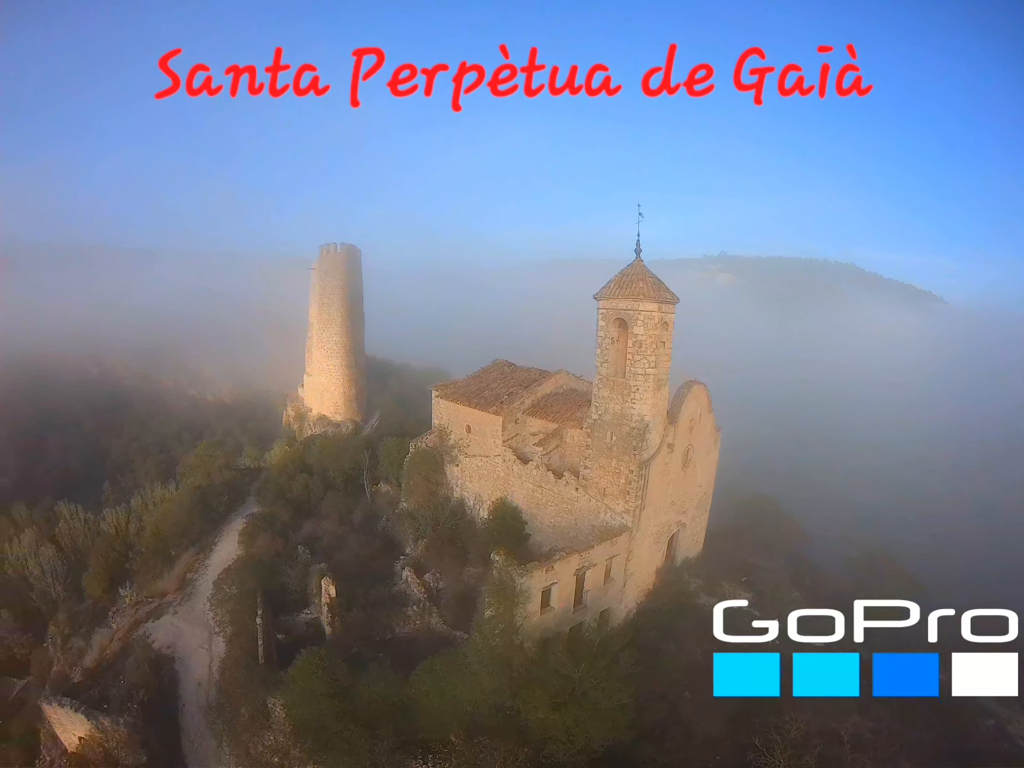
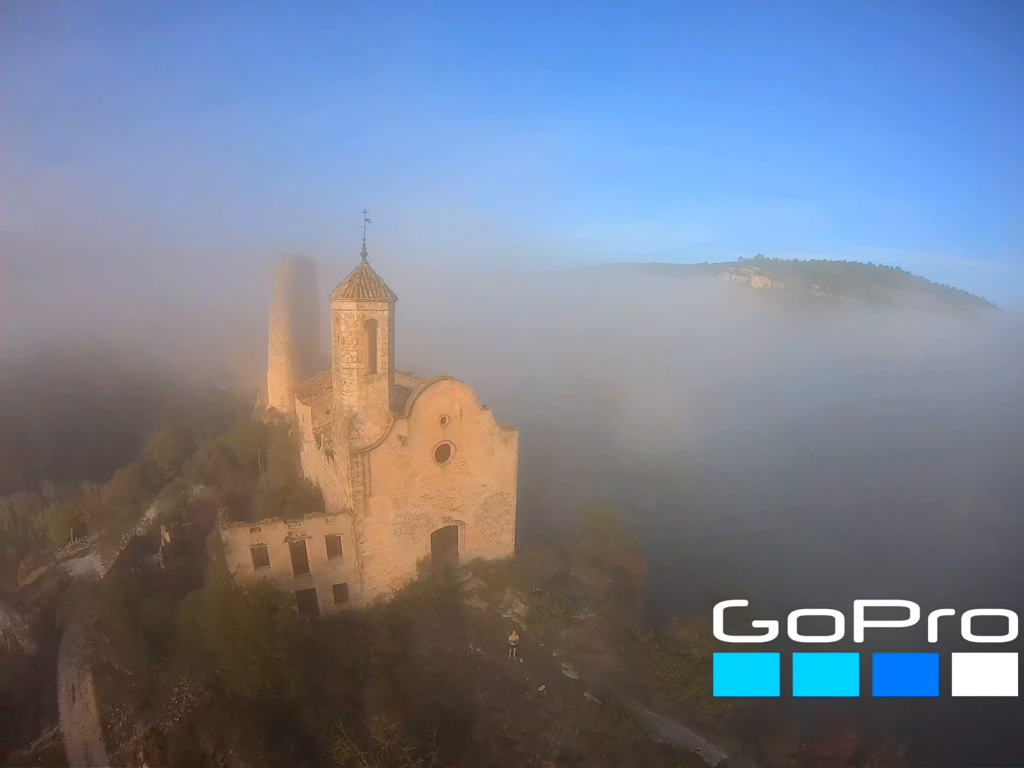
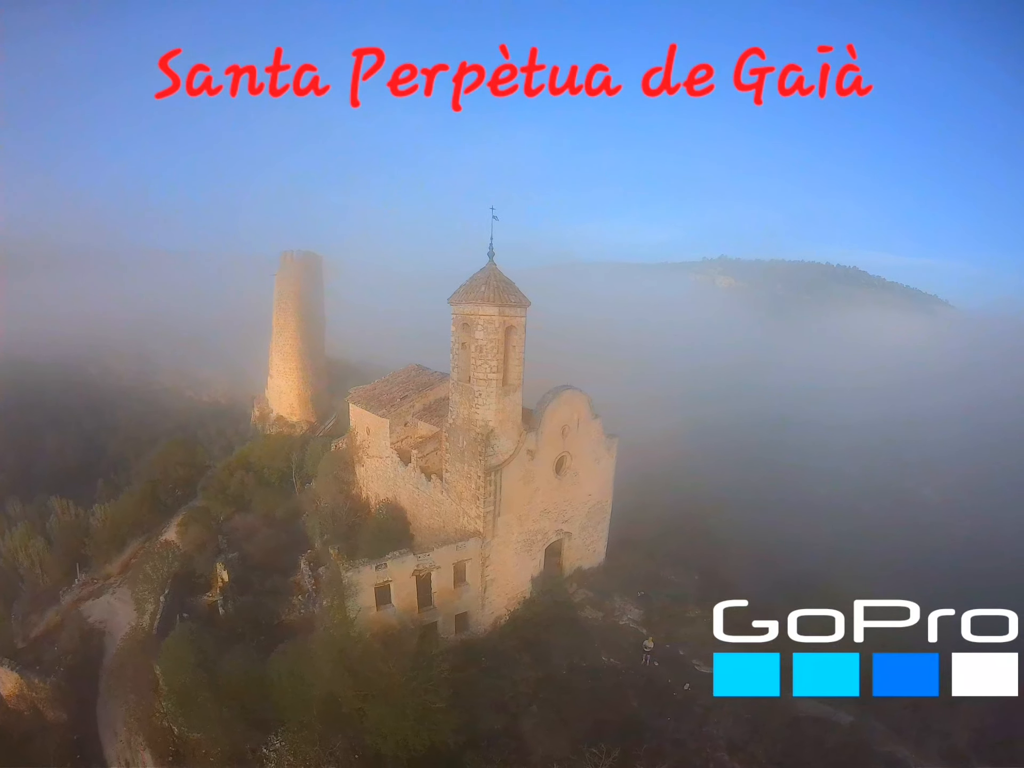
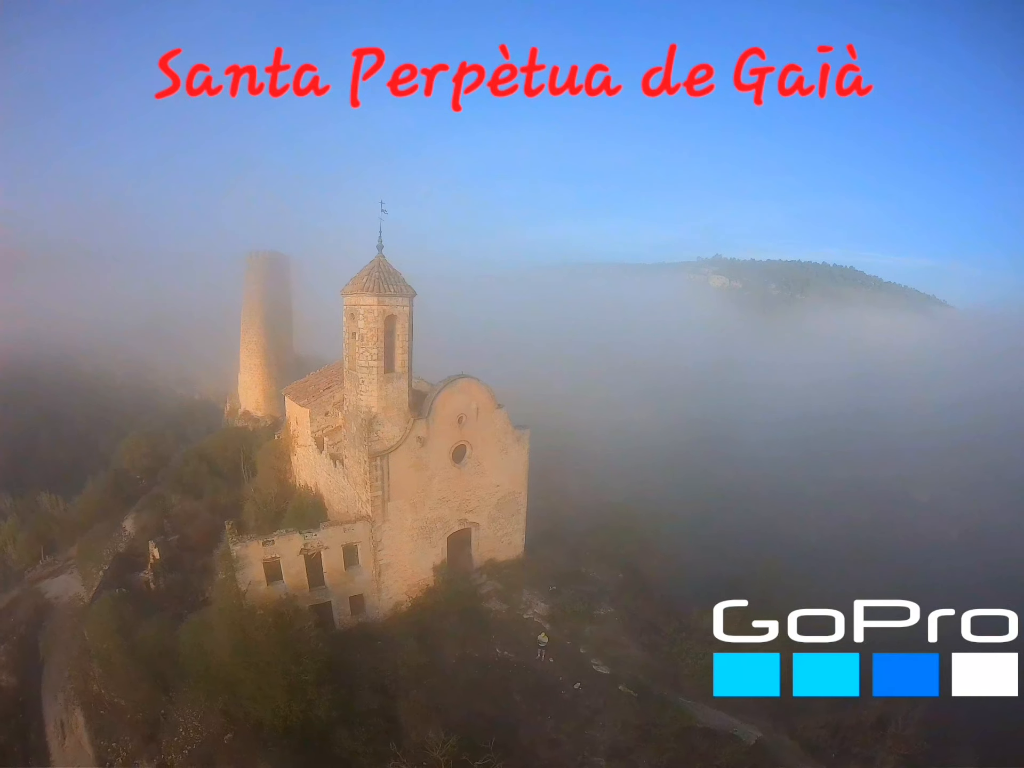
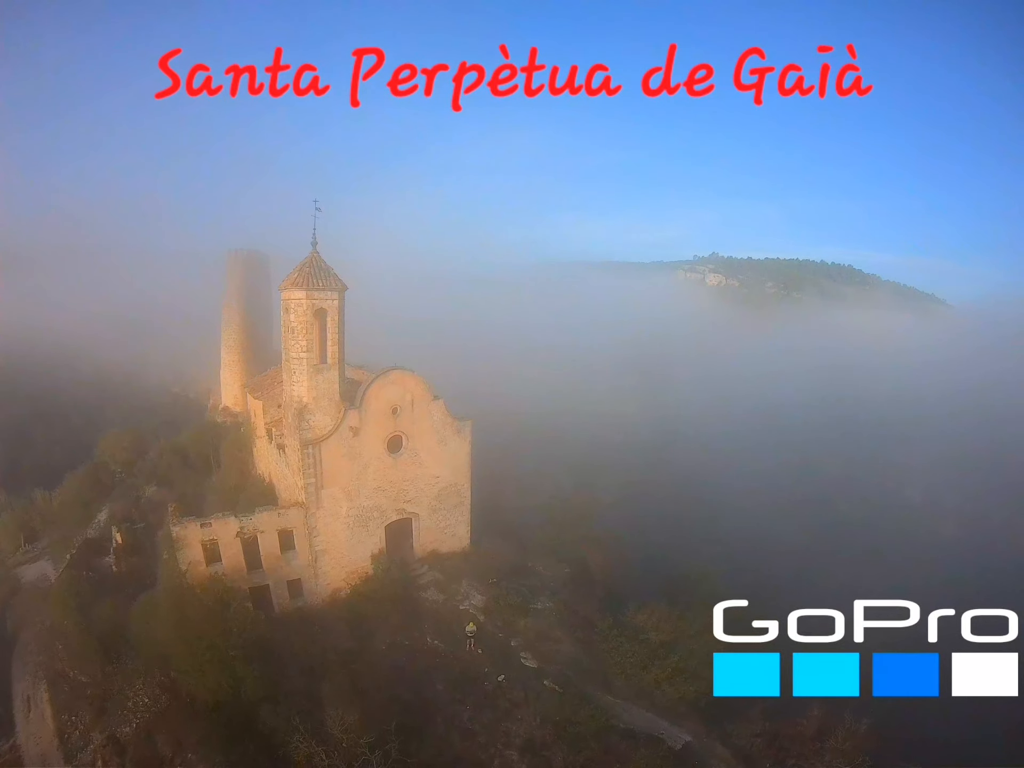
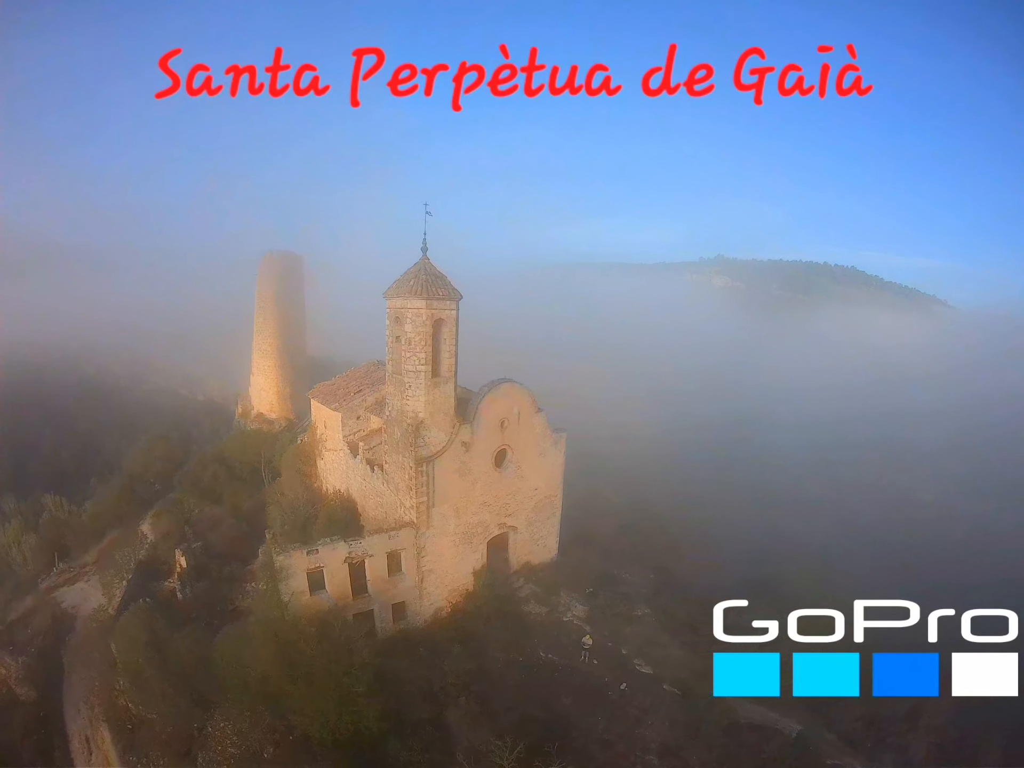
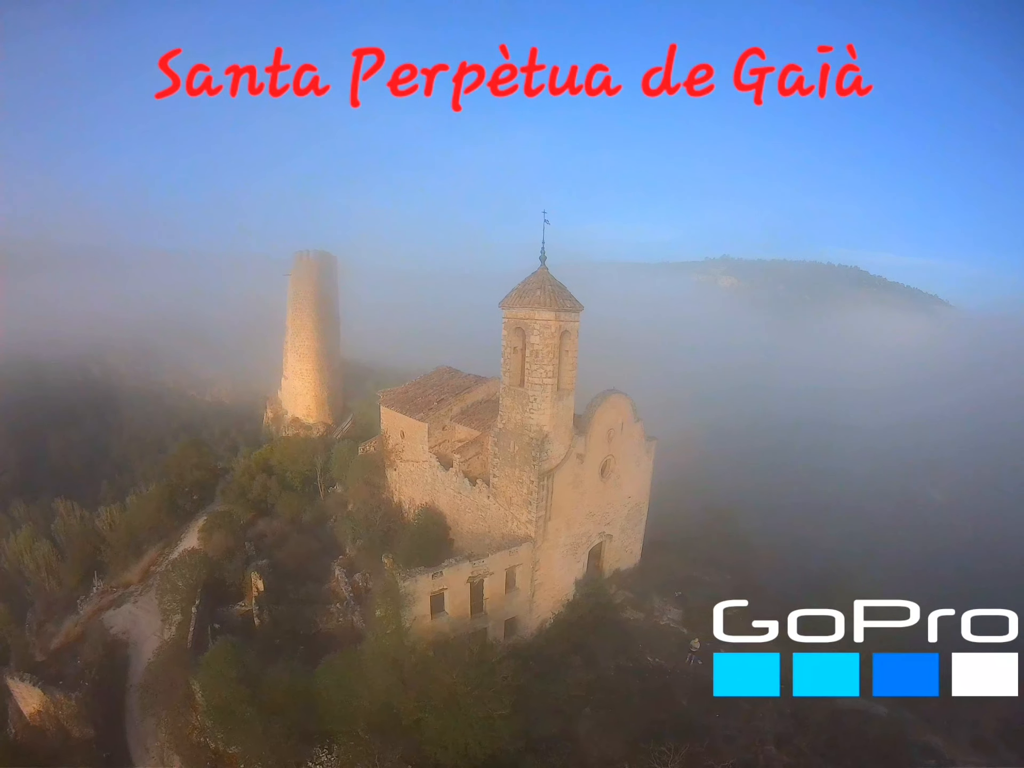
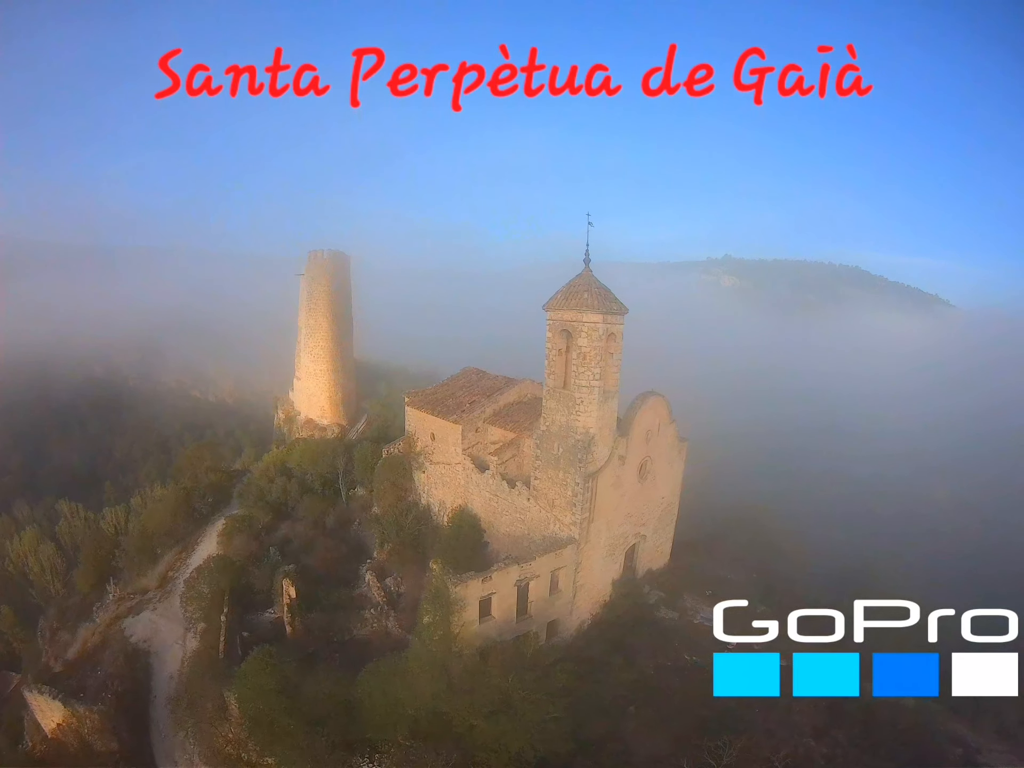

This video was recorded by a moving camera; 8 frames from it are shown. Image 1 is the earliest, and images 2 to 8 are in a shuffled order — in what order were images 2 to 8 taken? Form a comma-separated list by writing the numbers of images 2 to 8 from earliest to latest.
8, 7, 3, 6, 4, 5, 2
